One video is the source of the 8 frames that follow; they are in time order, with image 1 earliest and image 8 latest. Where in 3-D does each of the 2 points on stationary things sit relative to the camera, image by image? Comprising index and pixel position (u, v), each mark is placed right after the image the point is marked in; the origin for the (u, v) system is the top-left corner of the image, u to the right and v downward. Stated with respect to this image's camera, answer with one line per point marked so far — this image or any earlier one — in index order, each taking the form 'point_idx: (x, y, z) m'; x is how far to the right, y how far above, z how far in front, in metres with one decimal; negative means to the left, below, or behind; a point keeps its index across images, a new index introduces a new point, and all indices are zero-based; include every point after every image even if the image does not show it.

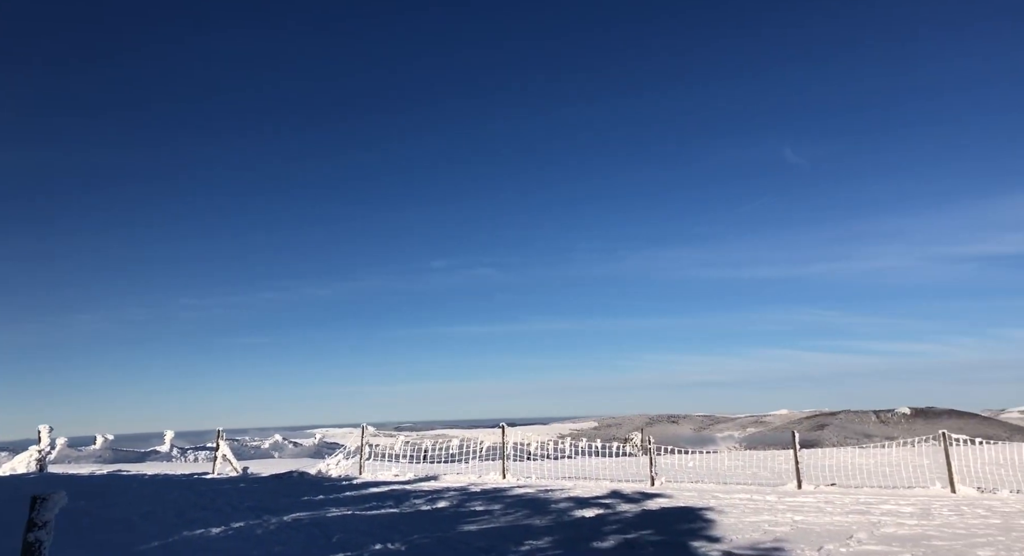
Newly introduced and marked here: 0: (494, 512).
0: (-0.4, -4.6, +13.9) m
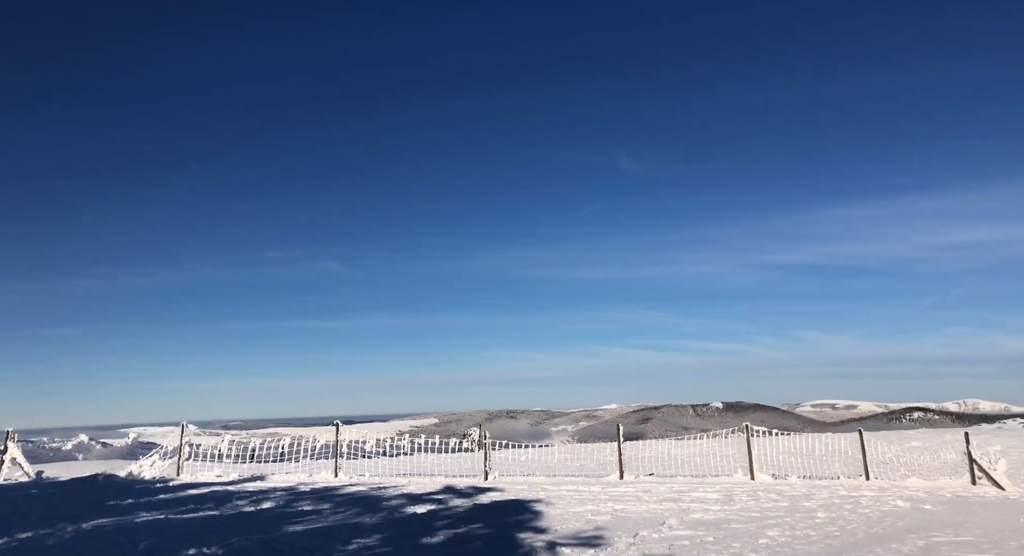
0: (-3.7, -4.5, +13.6) m
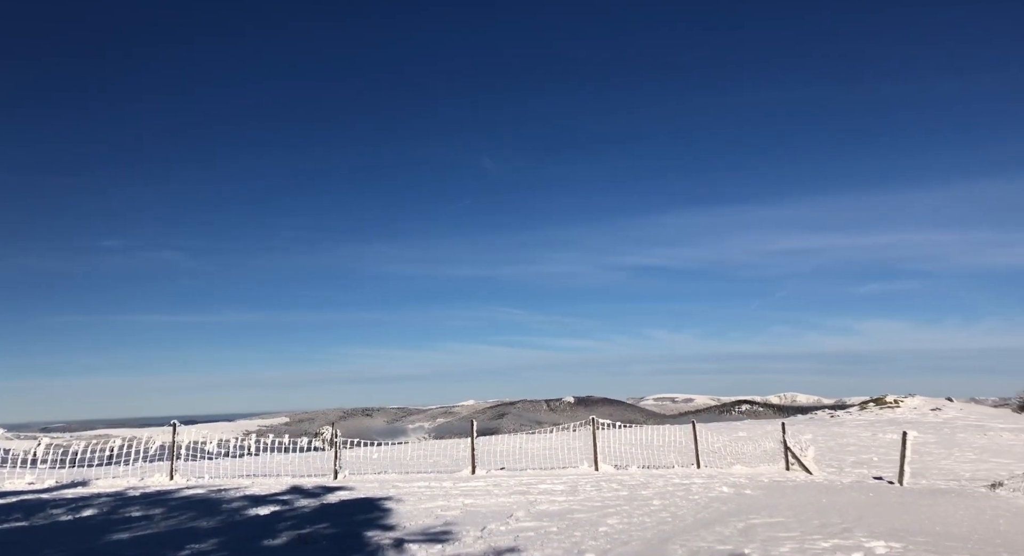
0: (-6.6, -4.4, +12.9) m
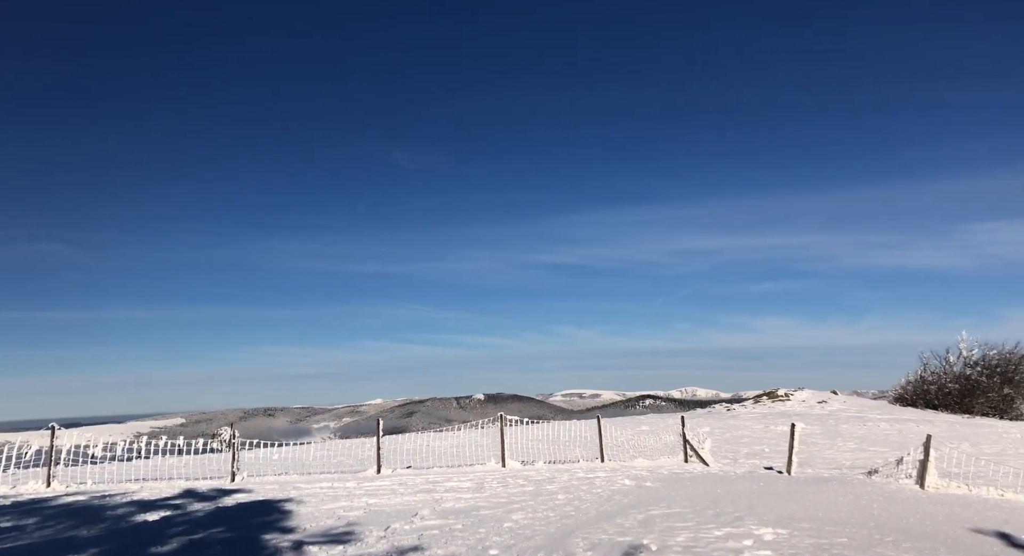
0: (-8.3, -4.3, +12.0) m
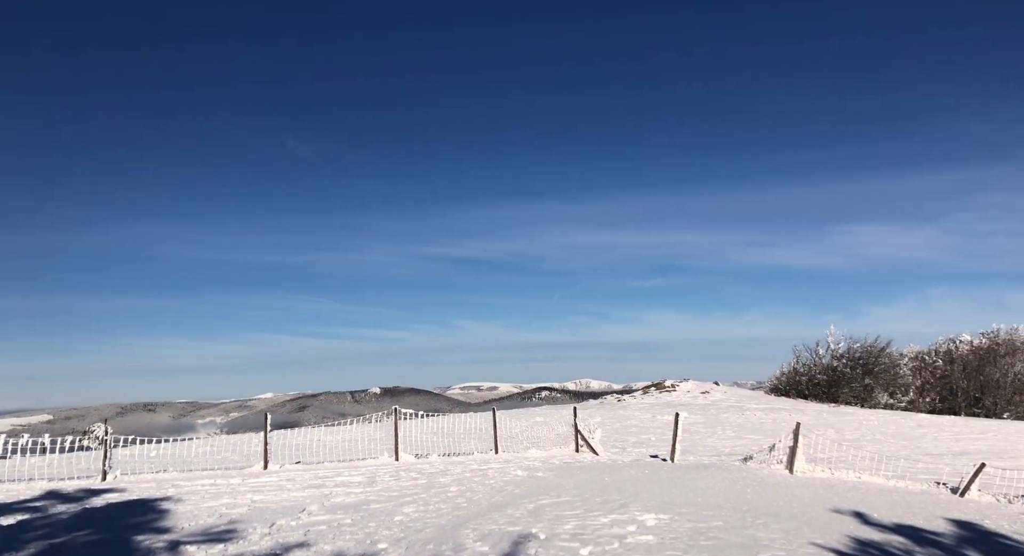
0: (-10.2, -4.0, +10.9) m
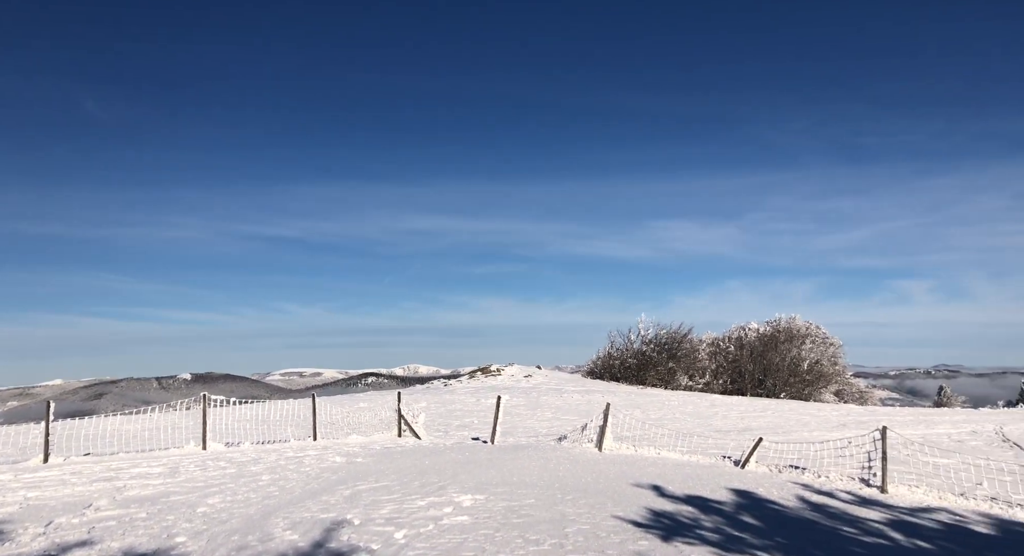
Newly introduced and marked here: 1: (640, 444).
0: (-13.0, -3.4, +8.5) m
1: (+3.3, -4.2, +17.8) m
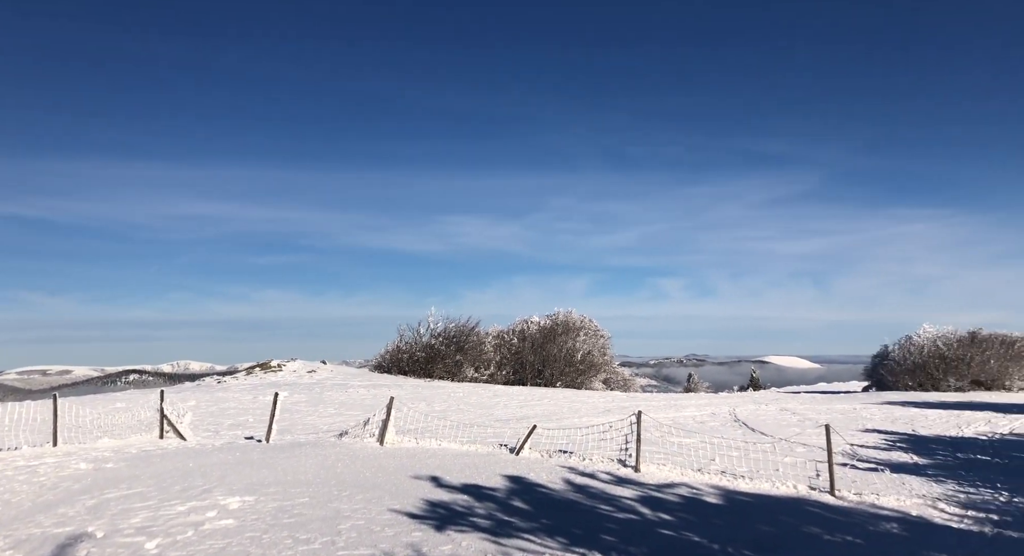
0: (-15.6, -3.0, +4.7) m
1: (-2.3, -4.1, +18.0) m
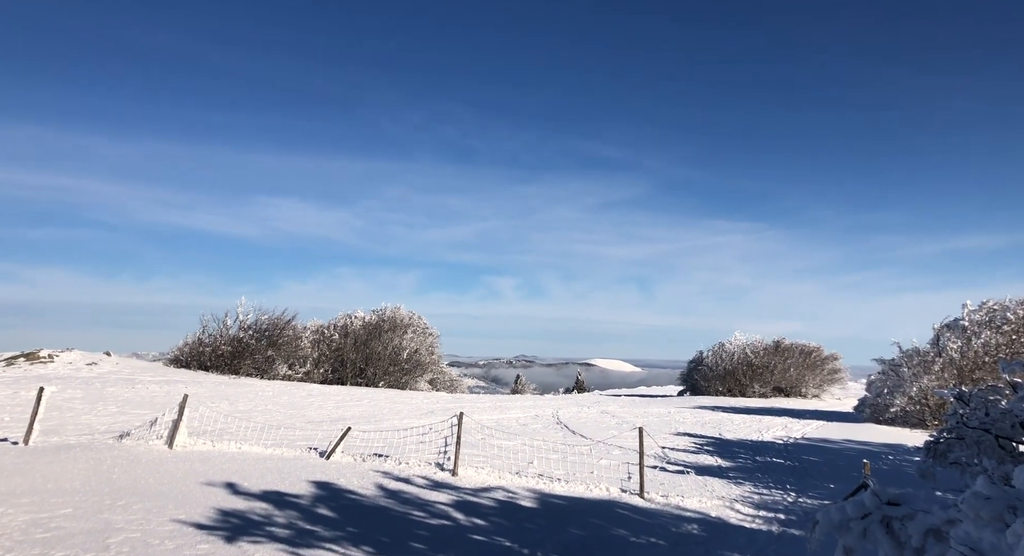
0: (-16.8, -2.1, +0.3) m
1: (-6.7, -3.7, +16.0) m
